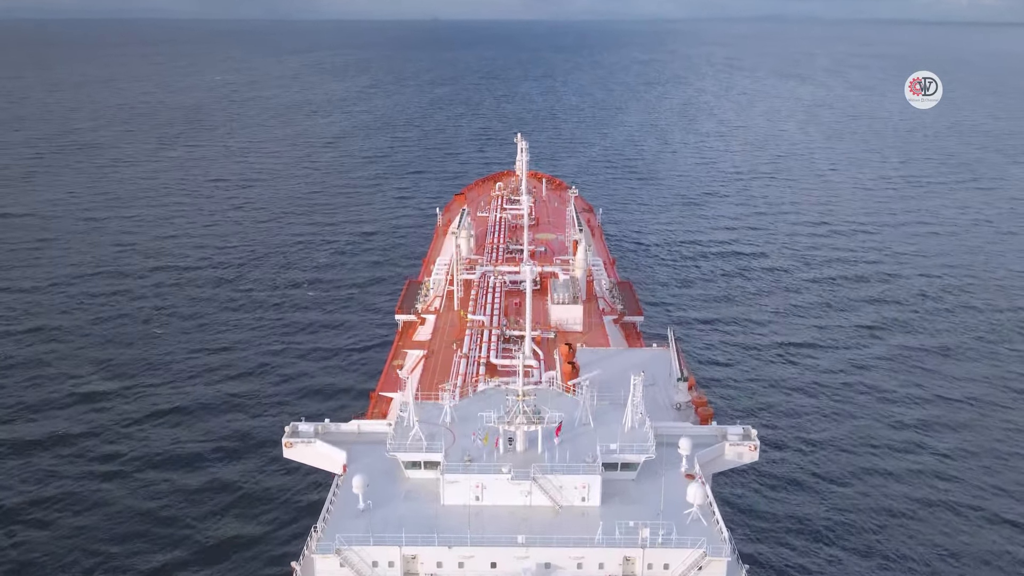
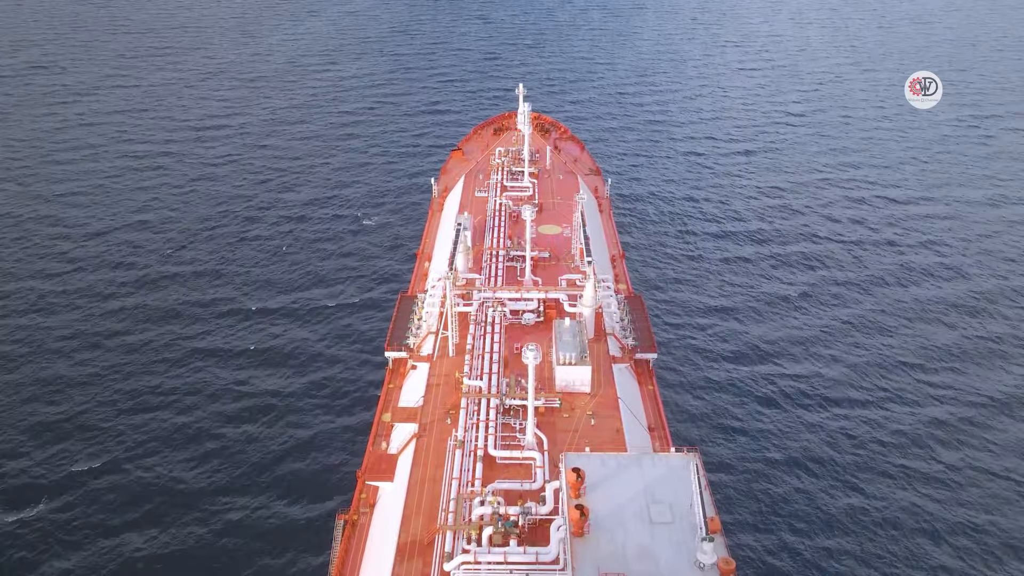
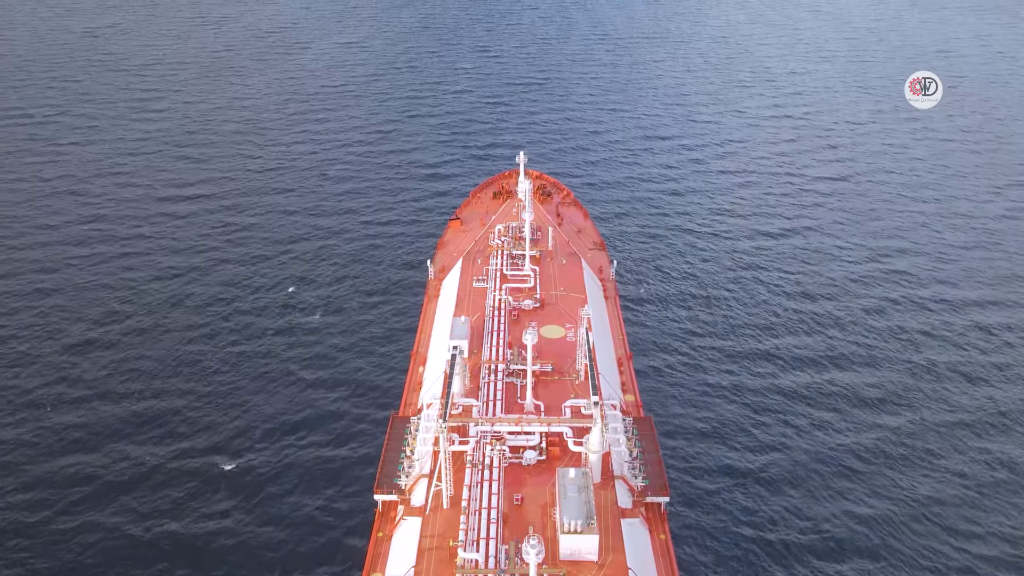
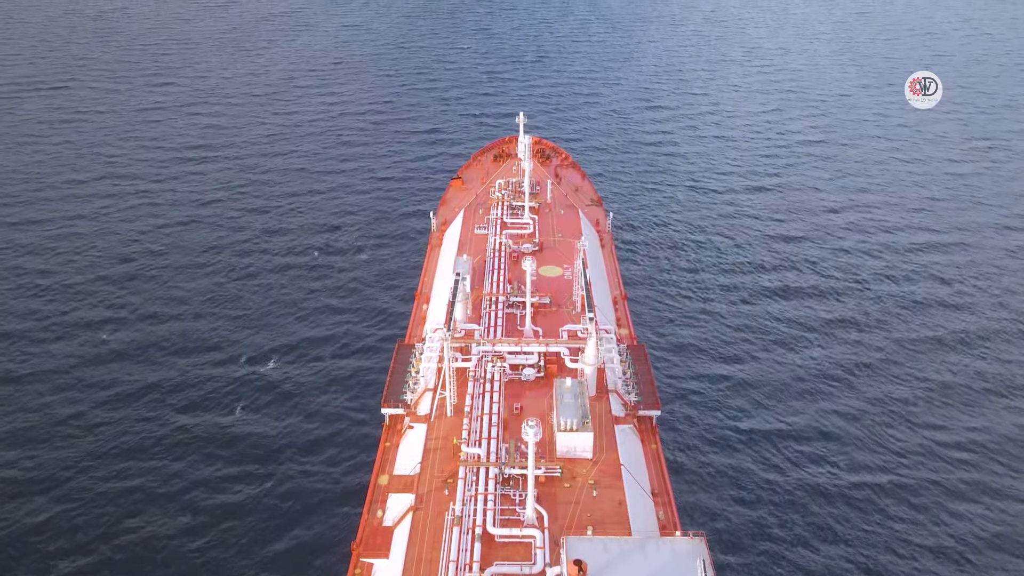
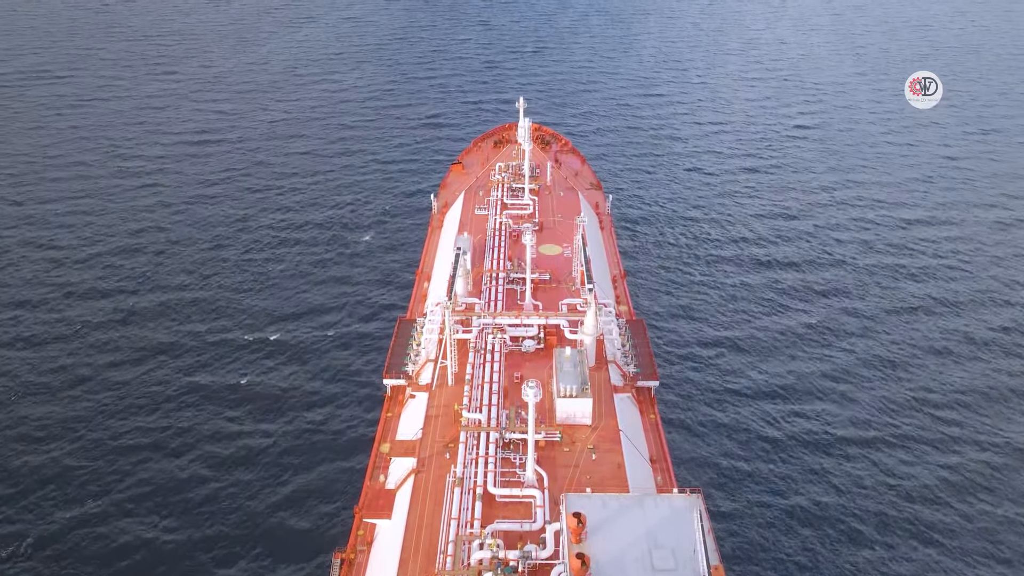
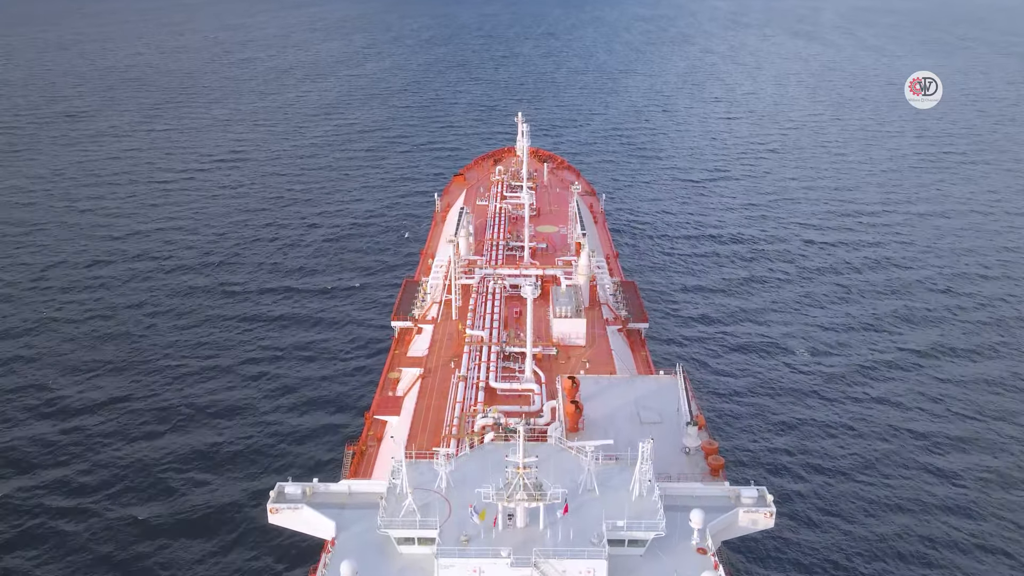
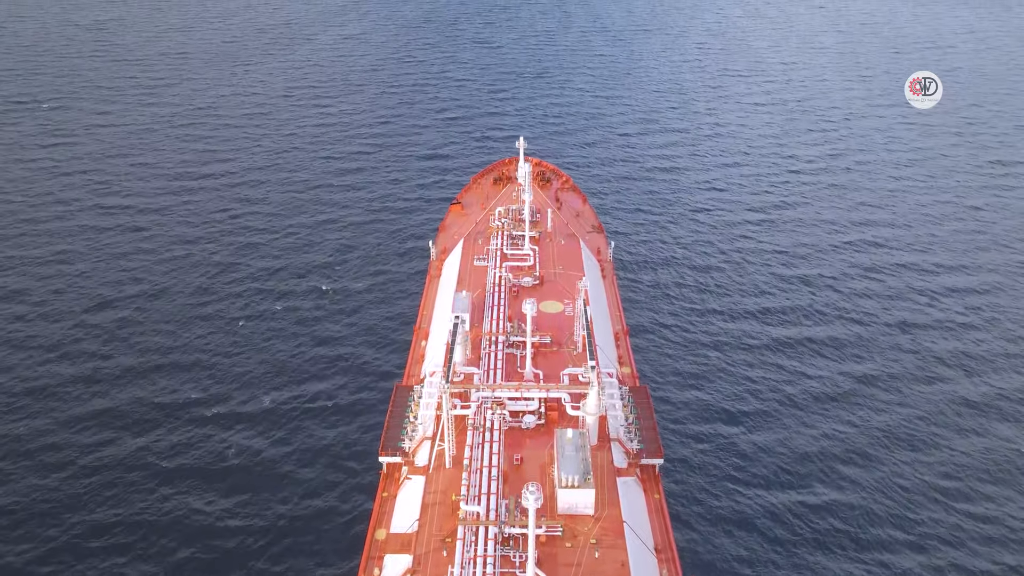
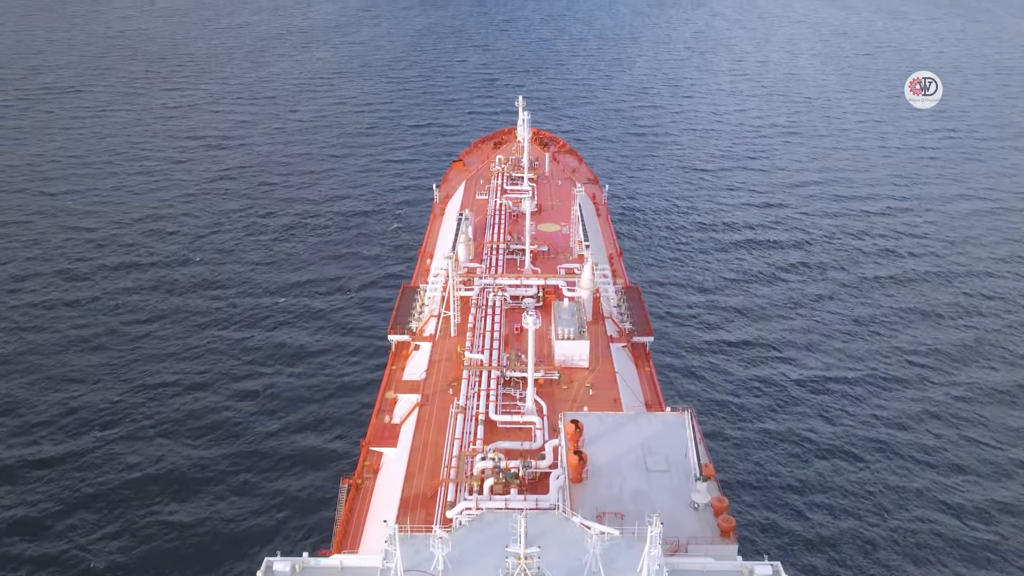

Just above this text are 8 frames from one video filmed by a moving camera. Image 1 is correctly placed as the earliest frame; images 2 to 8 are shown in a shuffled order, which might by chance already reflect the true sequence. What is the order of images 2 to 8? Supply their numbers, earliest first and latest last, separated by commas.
6, 8, 2, 5, 4, 7, 3
